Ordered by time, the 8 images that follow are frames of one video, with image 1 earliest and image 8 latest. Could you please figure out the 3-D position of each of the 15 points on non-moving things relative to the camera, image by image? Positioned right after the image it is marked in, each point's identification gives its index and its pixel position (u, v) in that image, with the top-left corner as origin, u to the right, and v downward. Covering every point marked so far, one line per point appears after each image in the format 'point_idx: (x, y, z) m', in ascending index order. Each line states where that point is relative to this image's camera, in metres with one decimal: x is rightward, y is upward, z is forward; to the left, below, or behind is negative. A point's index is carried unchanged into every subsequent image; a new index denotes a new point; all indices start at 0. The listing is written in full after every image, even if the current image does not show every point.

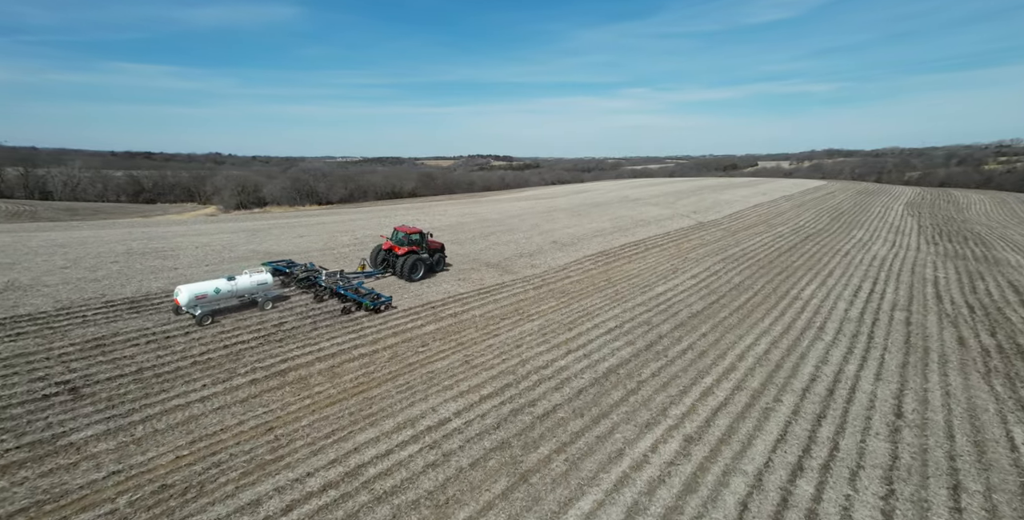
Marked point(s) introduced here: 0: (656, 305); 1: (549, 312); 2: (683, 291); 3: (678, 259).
0: (+3.9, -1.2, +12.4) m
1: (+1.0, -1.2, +11.5) m
2: (+5.1, -0.9, +14.0) m
3: (+7.0, 0.0, +19.6) m
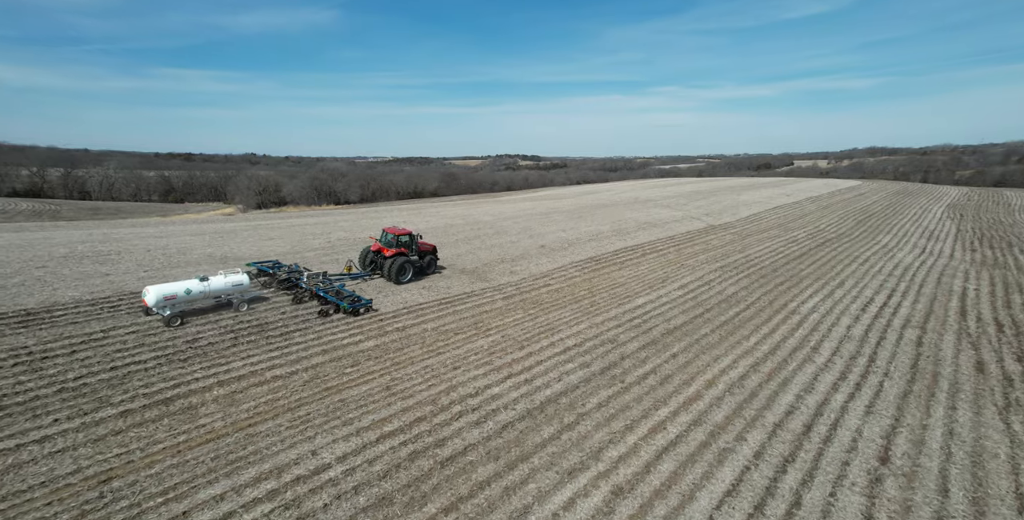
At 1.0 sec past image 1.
0: (+2.9, -1.4, +11.3) m
1: (0.0, -1.5, +10.6) m
2: (+4.2, -1.2, +12.9) m
3: (+6.4, -0.3, +18.5) m
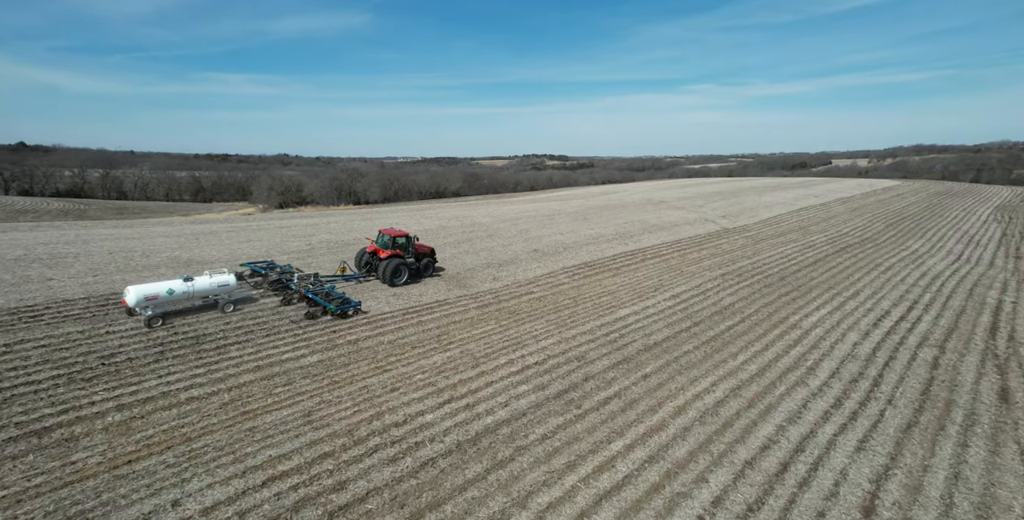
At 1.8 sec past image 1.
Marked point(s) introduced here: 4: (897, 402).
0: (+2.2, -1.7, +10.5) m
1: (-0.8, -1.7, +9.9) m
2: (+3.6, -1.4, +12.0) m
3: (+6.0, -0.5, +17.4) m
4: (+7.5, -2.8, +9.0) m
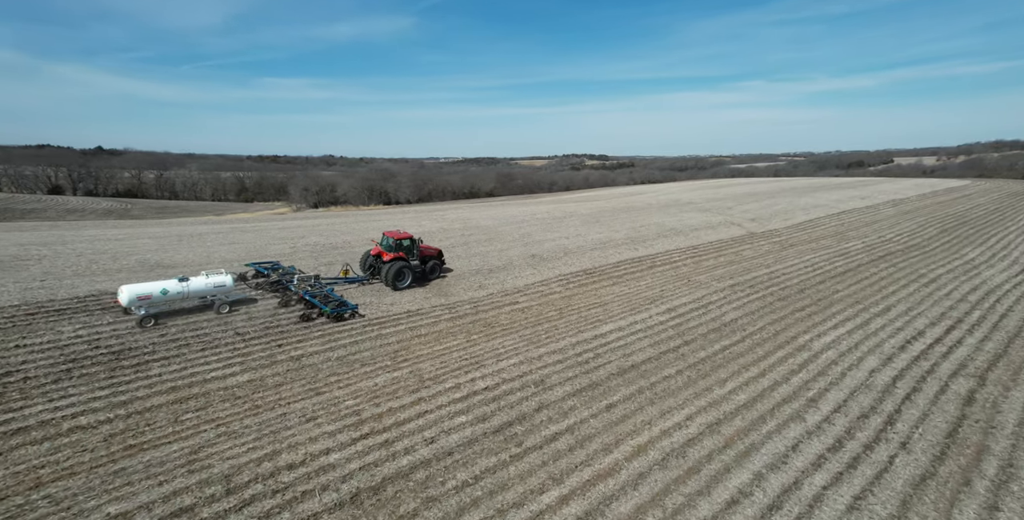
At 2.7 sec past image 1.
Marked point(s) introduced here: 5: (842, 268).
0: (+1.4, -1.9, +9.5) m
1: (-1.6, -1.9, +9.1) m
2: (+2.9, -1.7, +10.9) m
3: (+5.8, -0.8, +16.1) m
4: (+6.6, -3.1, +7.7) m
5: (+14.1, -0.4, +19.9) m
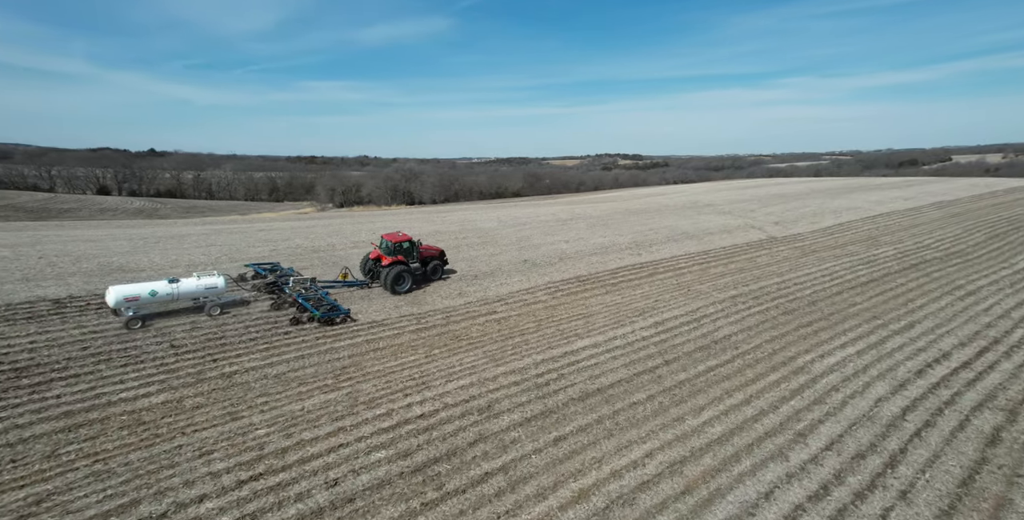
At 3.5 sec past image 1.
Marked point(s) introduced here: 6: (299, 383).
0: (+0.6, -2.1, +8.6) m
1: (-2.4, -2.0, +8.4) m
2: (+2.2, -1.9, +9.9) m
3: (+5.3, -1.0, +15.0) m
4: (+5.6, -3.3, +6.5) m
5: (+13.9, -0.7, +18.3) m
6: (-3.6, -2.0, +7.8) m
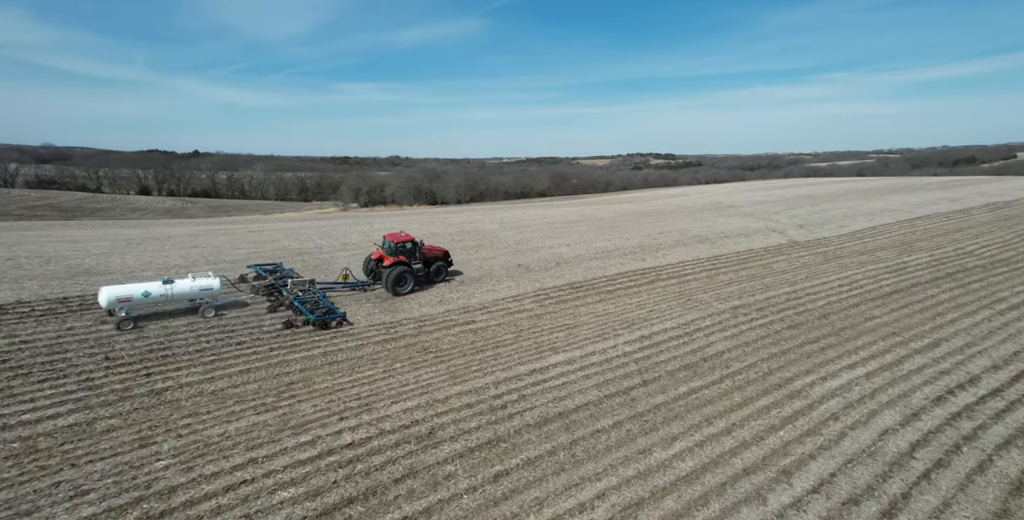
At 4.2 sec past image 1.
0: (-0.1, -2.3, +7.9) m
1: (-3.1, -2.2, +7.8) m
2: (+1.5, -2.1, +9.1) m
3: (+4.9, -1.3, +14.0) m
4: (+4.8, -3.5, +5.5) m
5: (+13.7, -1.0, +16.9) m
6: (-4.3, -2.2, +7.3) m
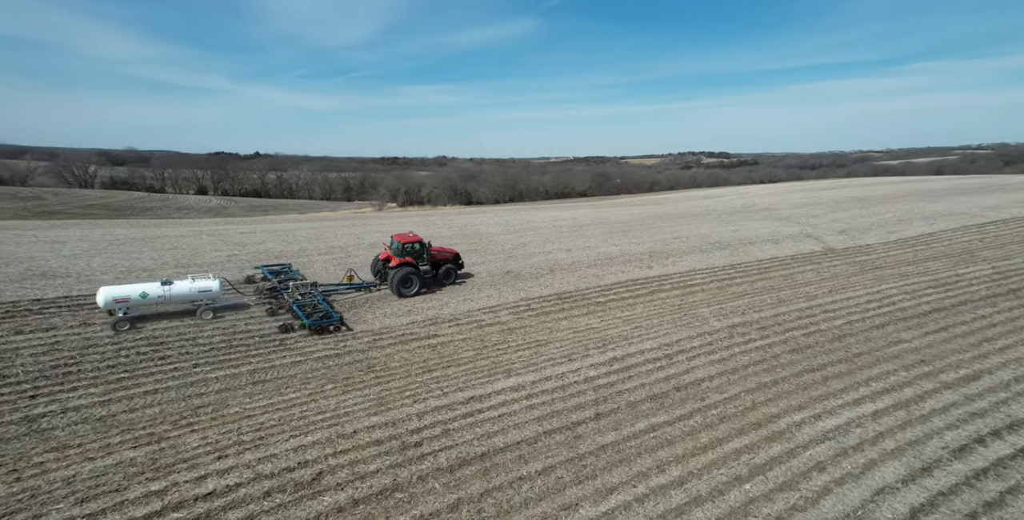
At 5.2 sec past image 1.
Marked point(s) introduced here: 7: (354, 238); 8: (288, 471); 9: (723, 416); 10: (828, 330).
0: (-1.2, -2.5, +7.1) m
1: (-4.3, -2.4, +7.3) m
2: (+0.5, -2.3, +8.1) m
3: (+4.3, -1.6, +12.7) m
4: (+3.4, -3.8, +4.3) m
5: (+13.3, -1.4, +14.8) m
6: (-5.5, -2.3, +6.8) m
7: (-6.0, +0.8, +17.7) m
8: (-2.7, -2.6, +6.1) m
9: (+3.6, -2.6, +7.9) m
10: (+8.0, -1.8, +11.8) m
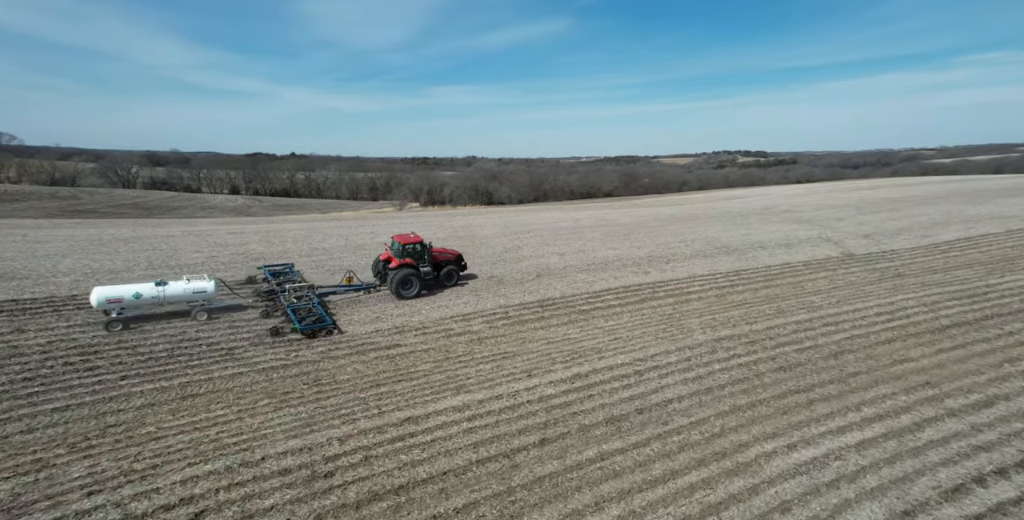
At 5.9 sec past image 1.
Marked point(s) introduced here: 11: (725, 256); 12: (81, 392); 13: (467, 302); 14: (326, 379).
0: (-2.2, -2.6, +6.6) m
1: (-5.2, -2.5, +7.0) m
2: (-0.4, -2.5, +7.6) m
3: (+3.7, -1.7, +12.0) m
4: (+2.3, -4.0, +3.6) m
5: (+12.8, -1.7, +13.6) m
6: (-6.4, -2.4, +6.6) m
7: (-6.4, +0.7, +17.5) m
8: (-3.7, -2.7, +5.7) m
9: (+2.7, -2.8, +7.2) m
10: (+7.3, -2.0, +10.9) m
11: (+9.1, +0.2, +20.1) m
12: (-6.8, -2.0, +7.9) m
13: (-1.2, -1.2, +13.2) m
14: (-3.3, -2.3, +8.6) m
